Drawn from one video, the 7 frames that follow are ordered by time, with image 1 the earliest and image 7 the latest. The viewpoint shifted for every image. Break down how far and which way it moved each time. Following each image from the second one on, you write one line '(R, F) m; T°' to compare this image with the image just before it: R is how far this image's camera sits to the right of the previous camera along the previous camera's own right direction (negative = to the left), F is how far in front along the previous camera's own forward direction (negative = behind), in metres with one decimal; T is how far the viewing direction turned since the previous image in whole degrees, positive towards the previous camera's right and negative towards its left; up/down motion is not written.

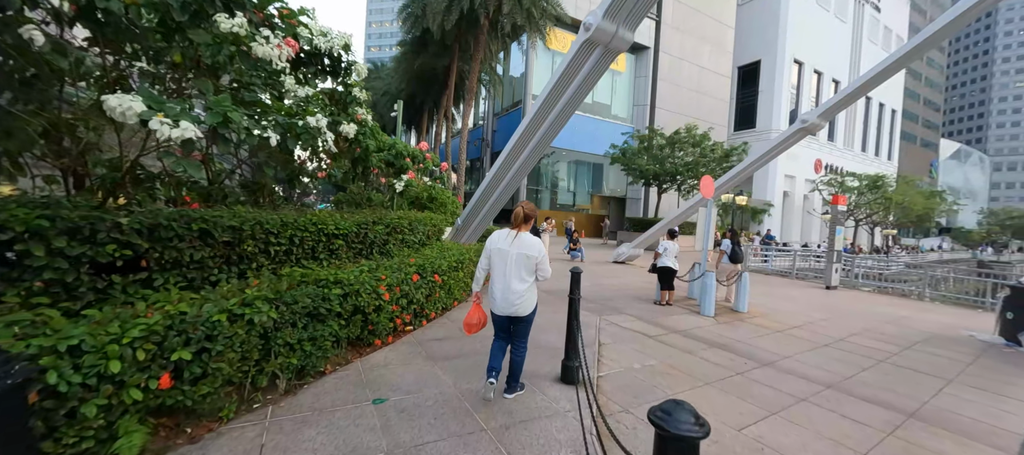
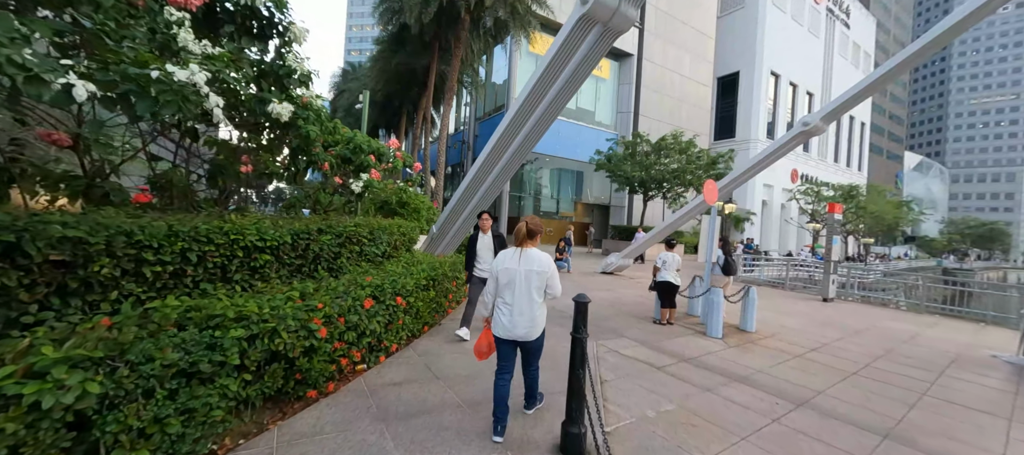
(0.0, +0.9) m; +3°
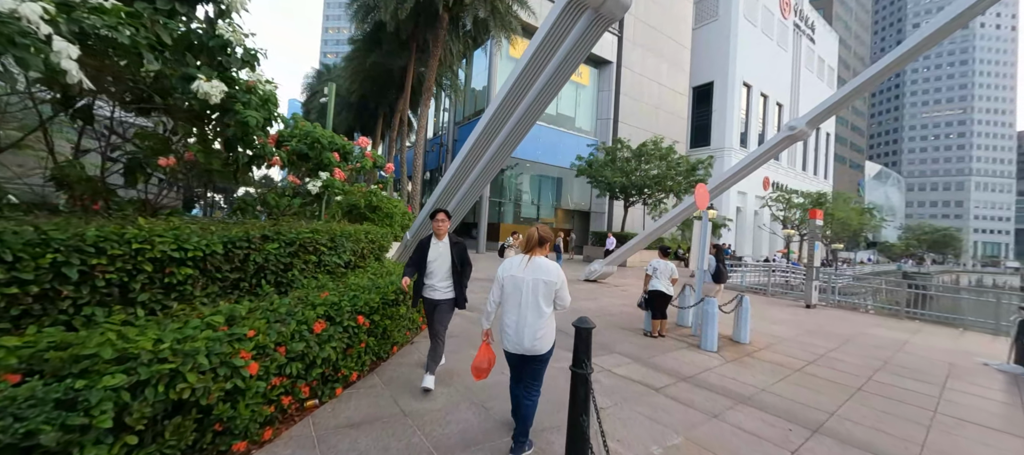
(0.0, +0.5) m; +3°
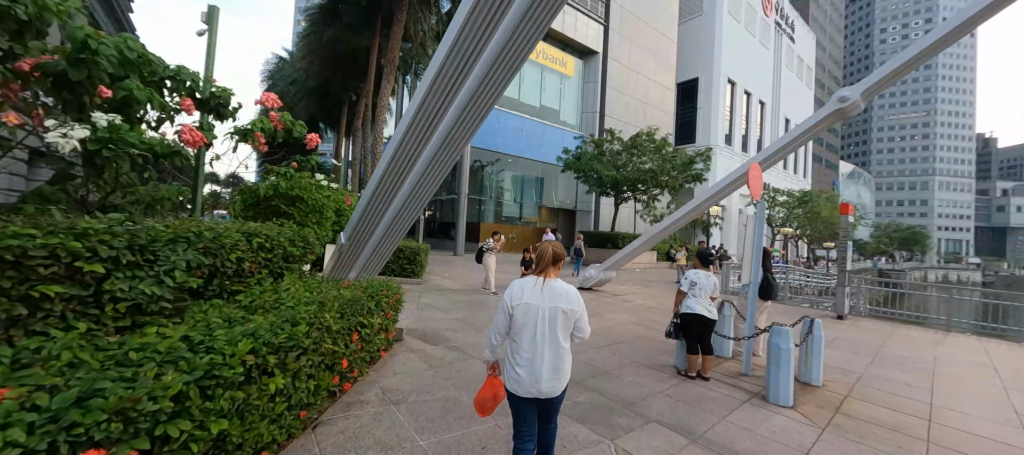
(0.0, +2.0) m; +3°
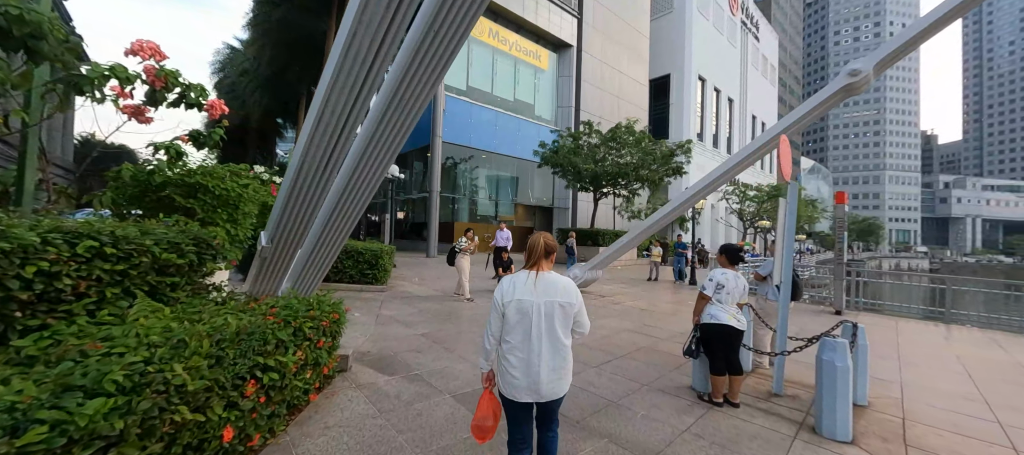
(0.0, +1.0) m; +4°
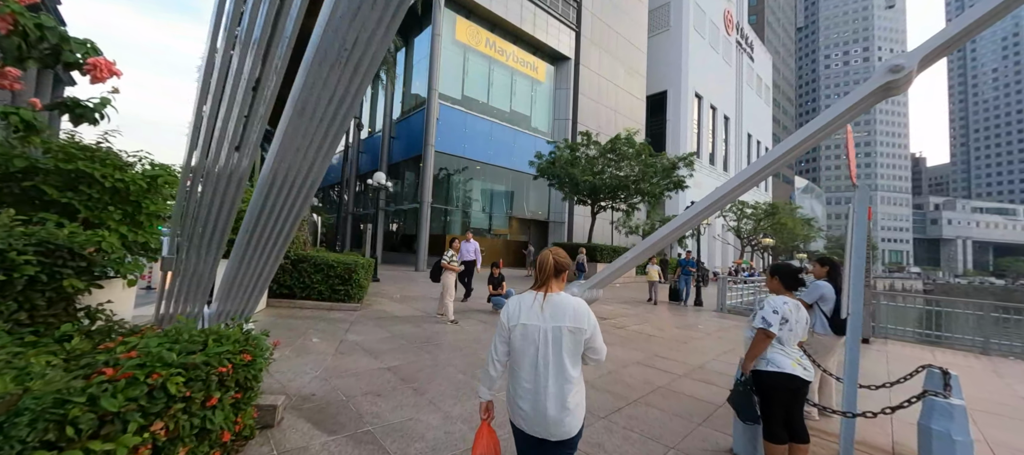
(+0.1, +0.9) m; +1°
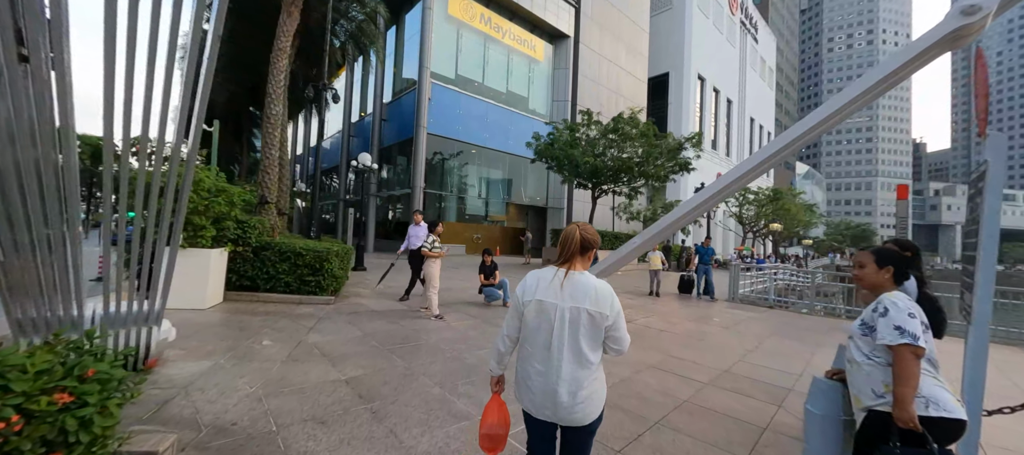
(+0.1, +0.9) m; 0°
